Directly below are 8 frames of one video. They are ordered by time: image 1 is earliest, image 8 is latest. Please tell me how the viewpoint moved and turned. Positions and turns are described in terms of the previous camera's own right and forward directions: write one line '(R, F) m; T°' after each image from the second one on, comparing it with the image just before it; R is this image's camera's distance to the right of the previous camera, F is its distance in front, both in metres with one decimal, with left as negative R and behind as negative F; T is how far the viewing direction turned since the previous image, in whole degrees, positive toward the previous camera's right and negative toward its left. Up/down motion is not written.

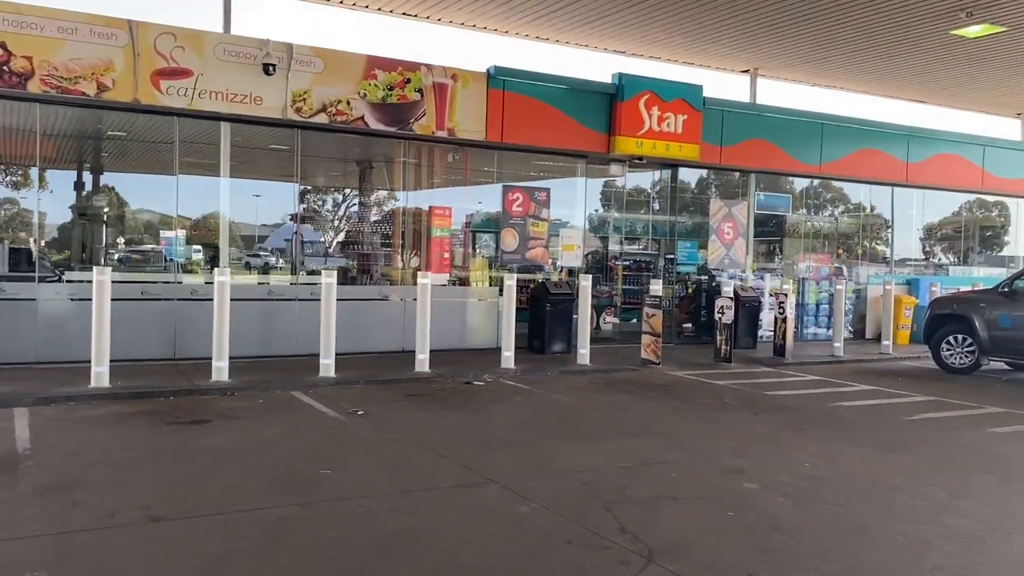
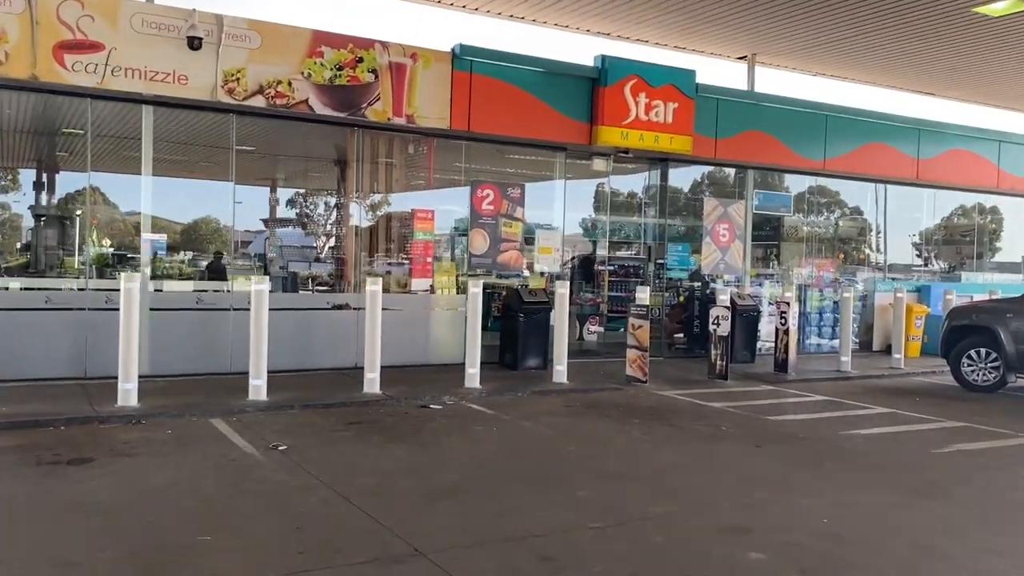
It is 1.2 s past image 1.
(+0.3, +1.4) m; 0°
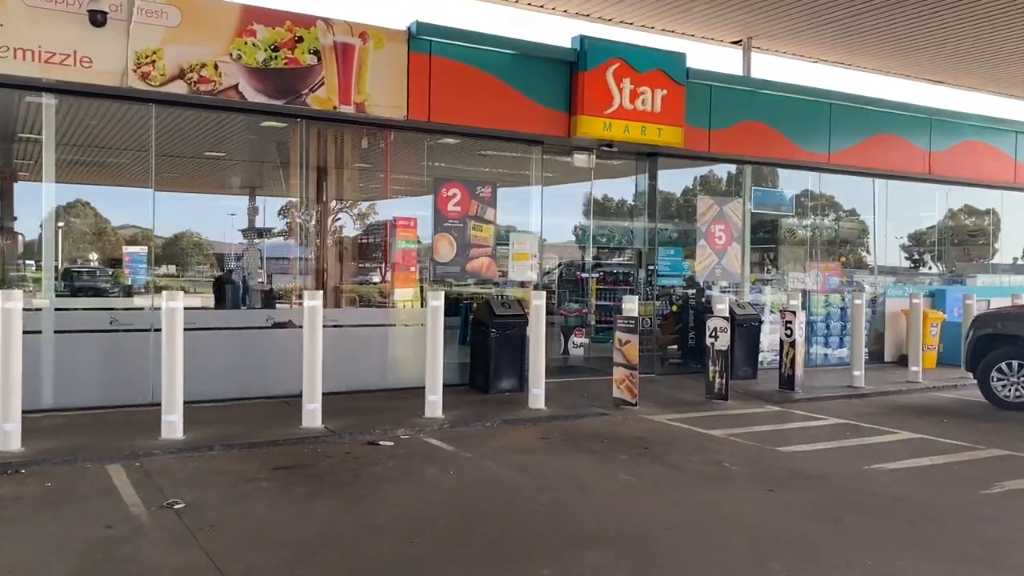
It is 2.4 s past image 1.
(+0.3, +1.4) m; 0°
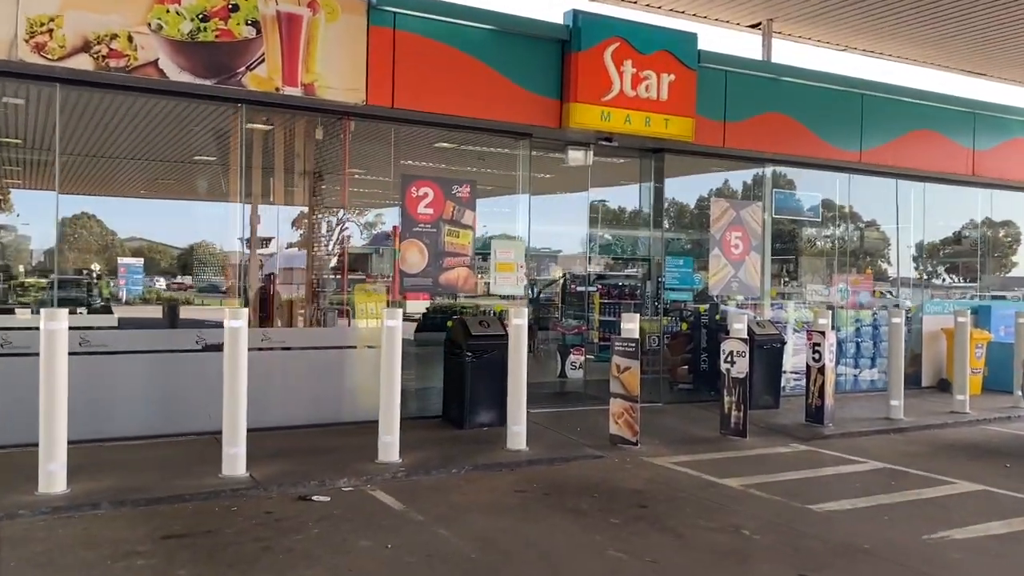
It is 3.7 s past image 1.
(+0.3, +1.5) m; -1°
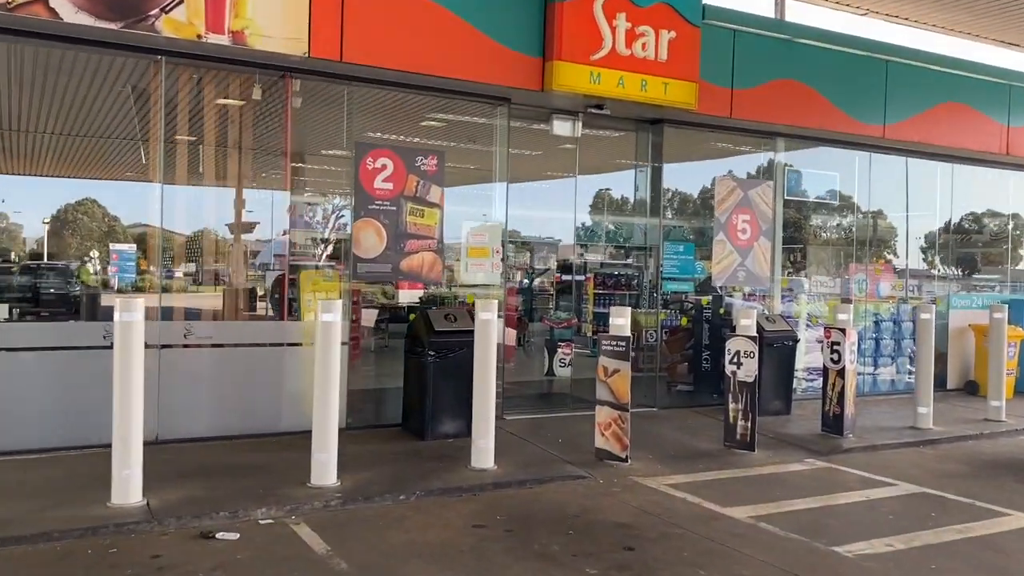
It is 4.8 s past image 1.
(+0.3, +1.2) m; 0°
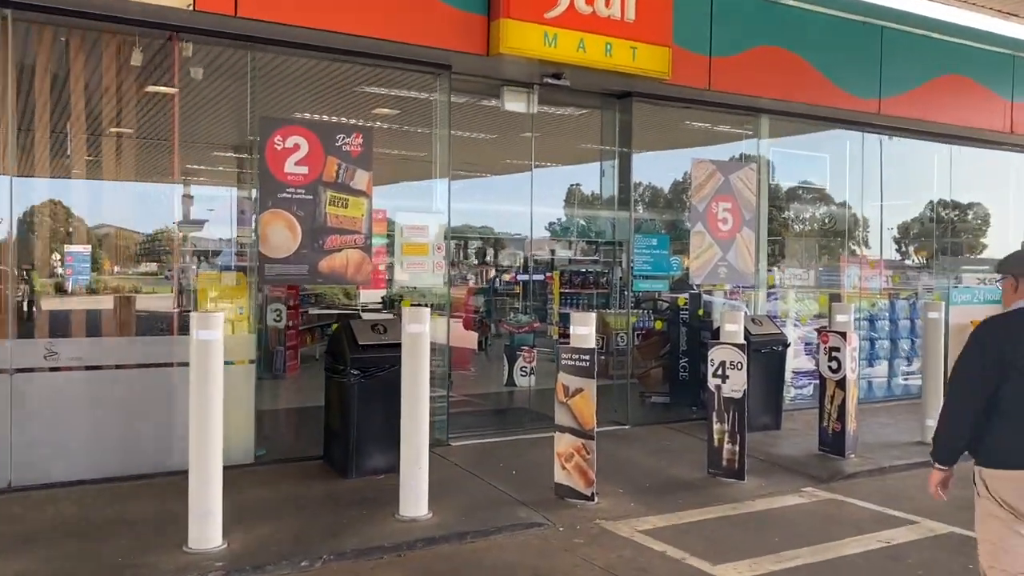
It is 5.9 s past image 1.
(+0.2, +1.2) m; +2°
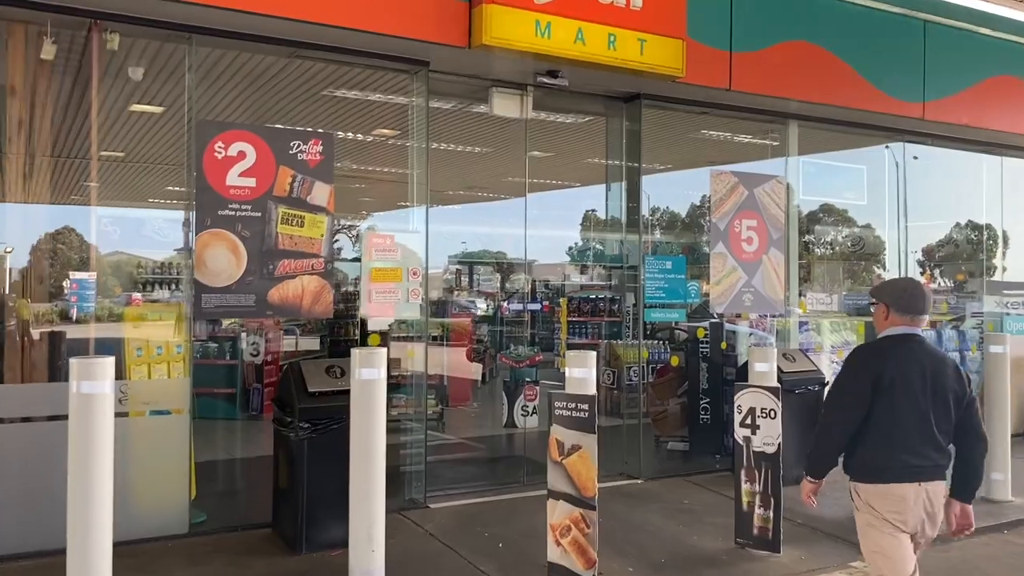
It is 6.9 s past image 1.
(+0.2, +1.0) m; -1°
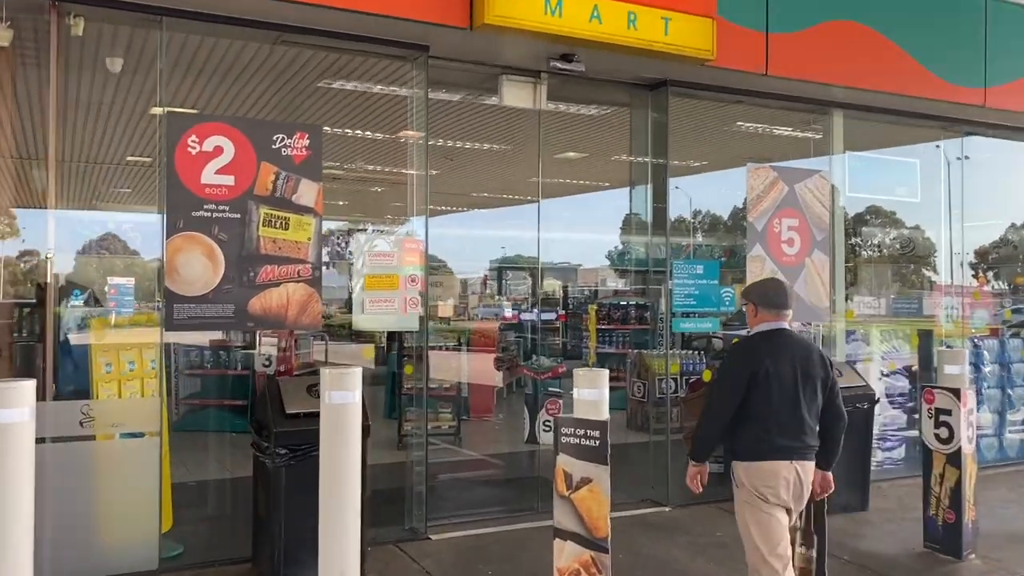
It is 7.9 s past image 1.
(+0.2, +0.6) m; -3°
